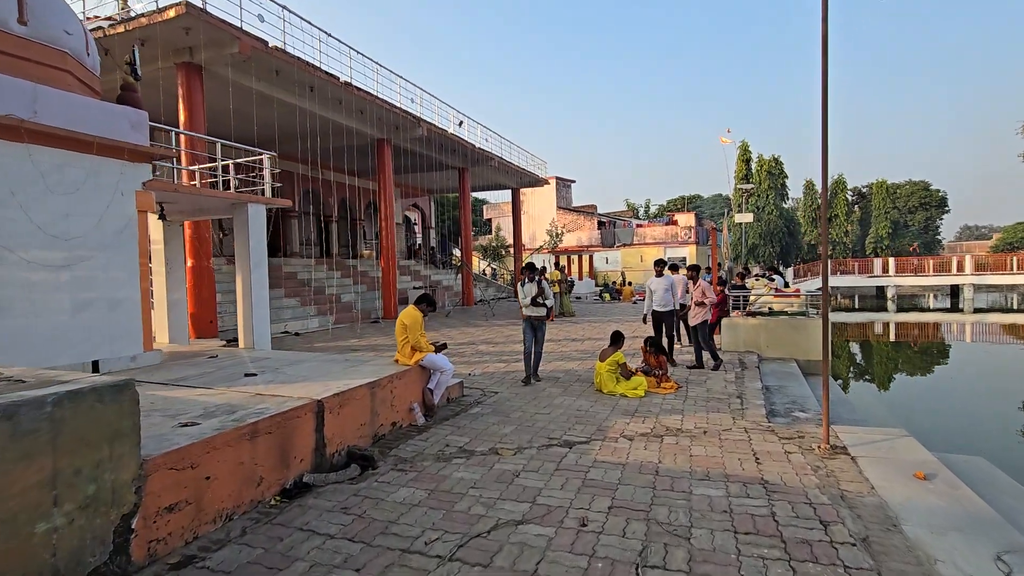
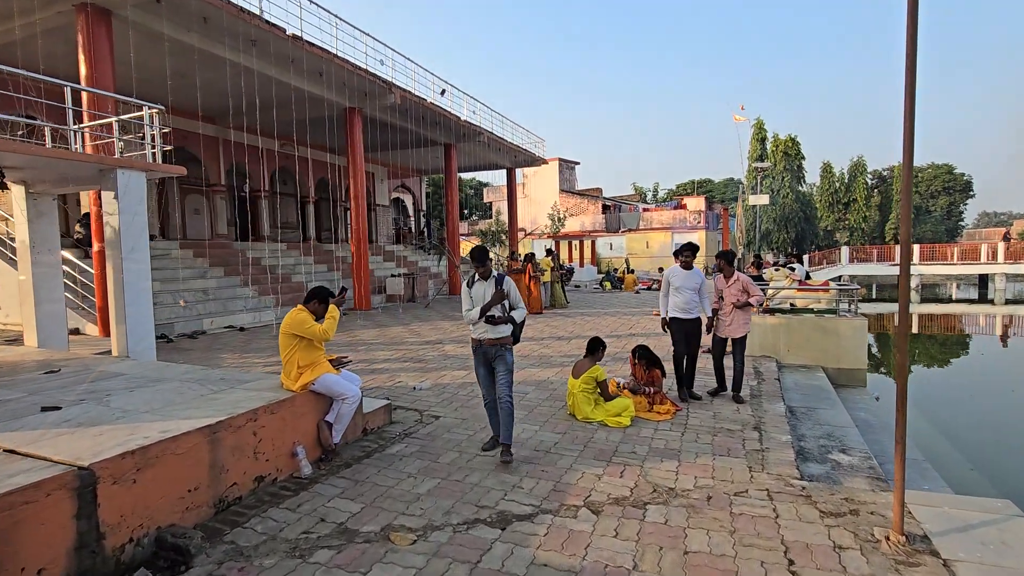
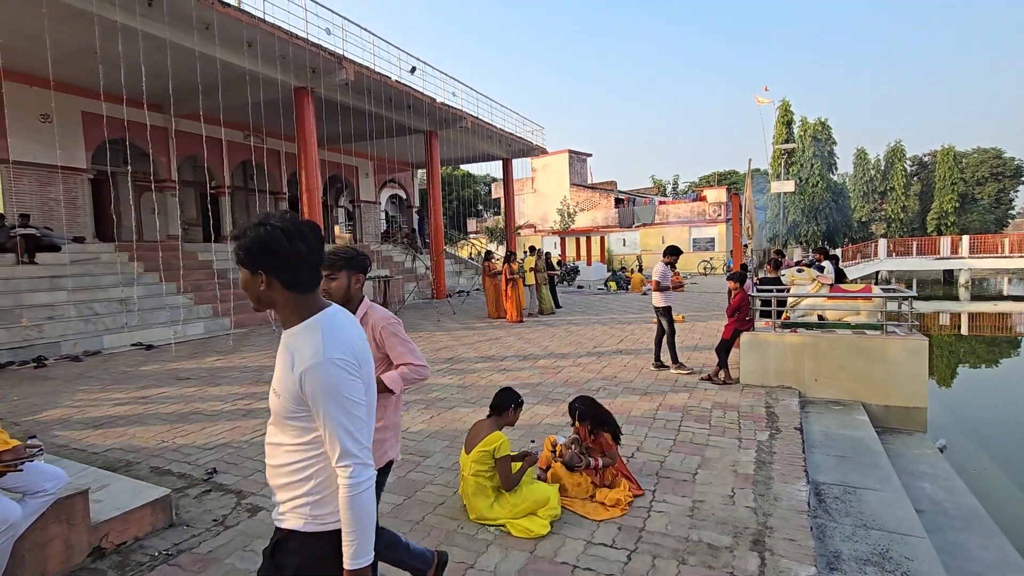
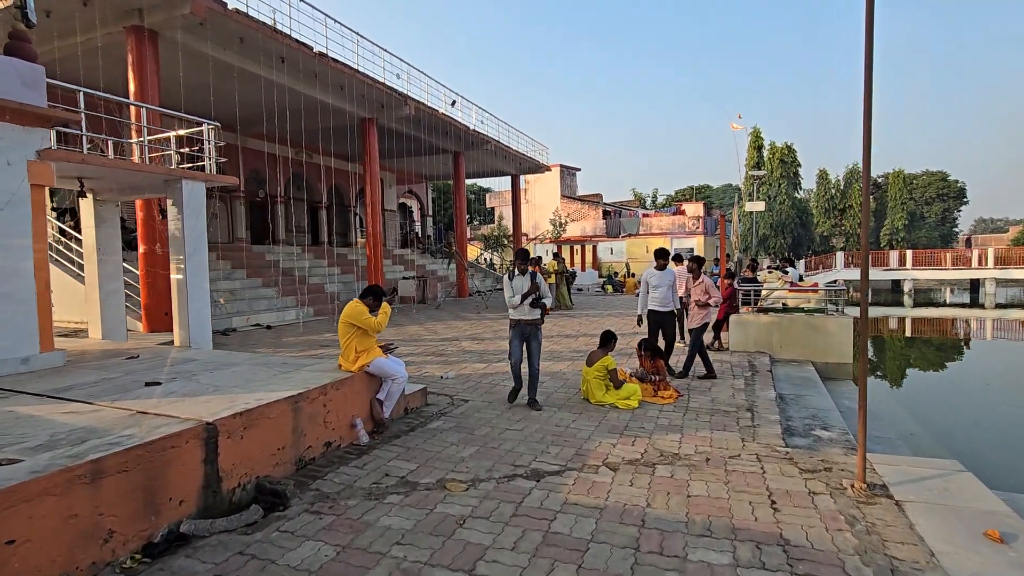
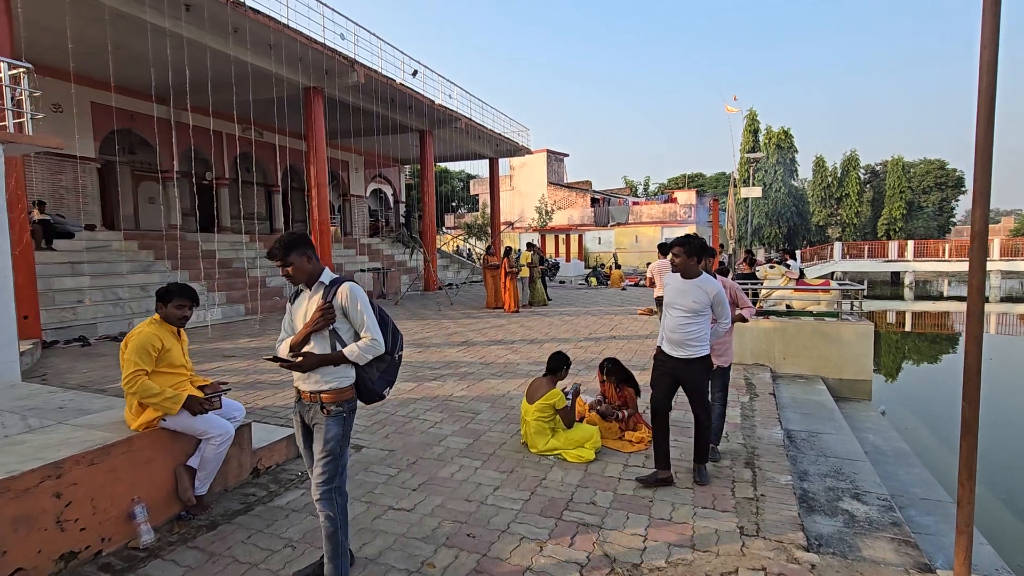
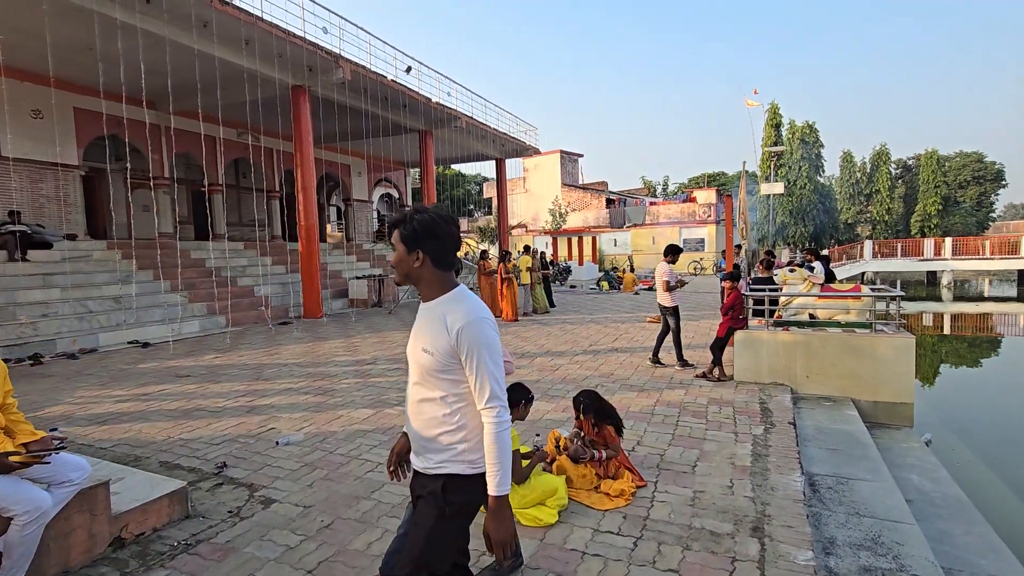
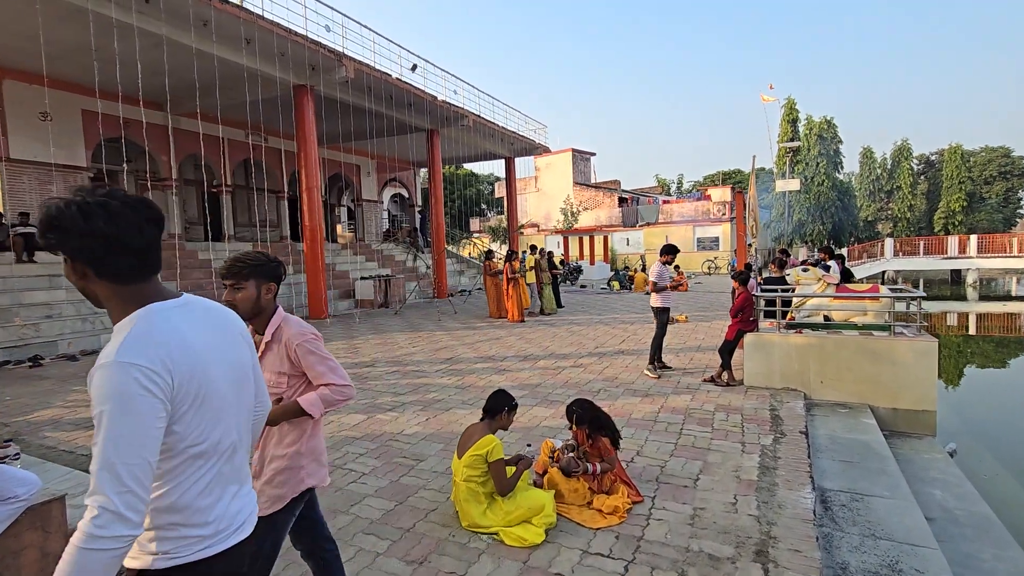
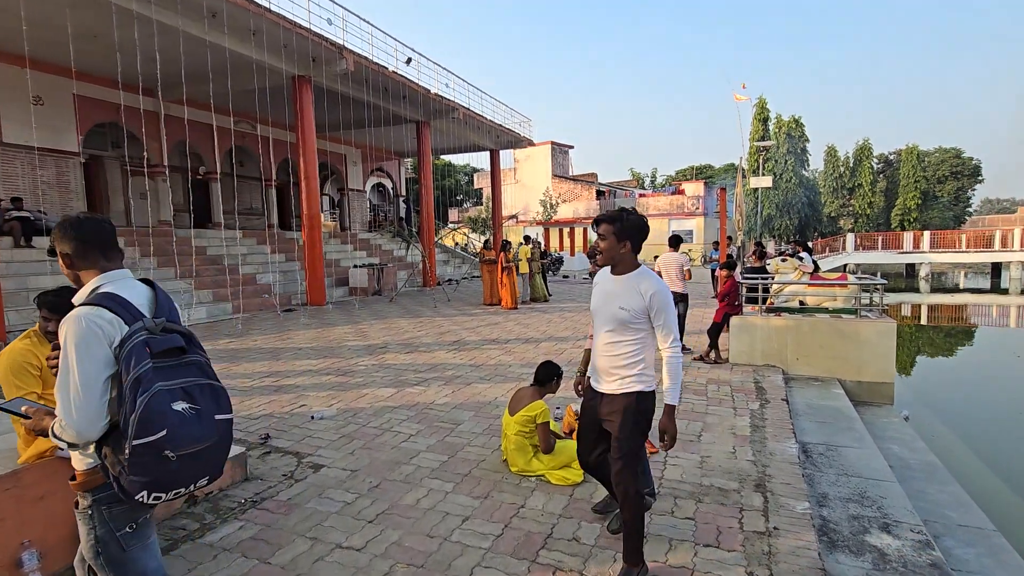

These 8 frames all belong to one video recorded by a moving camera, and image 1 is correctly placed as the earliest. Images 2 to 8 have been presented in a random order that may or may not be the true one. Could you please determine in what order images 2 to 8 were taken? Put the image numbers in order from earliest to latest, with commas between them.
4, 2, 5, 8, 6, 3, 7
